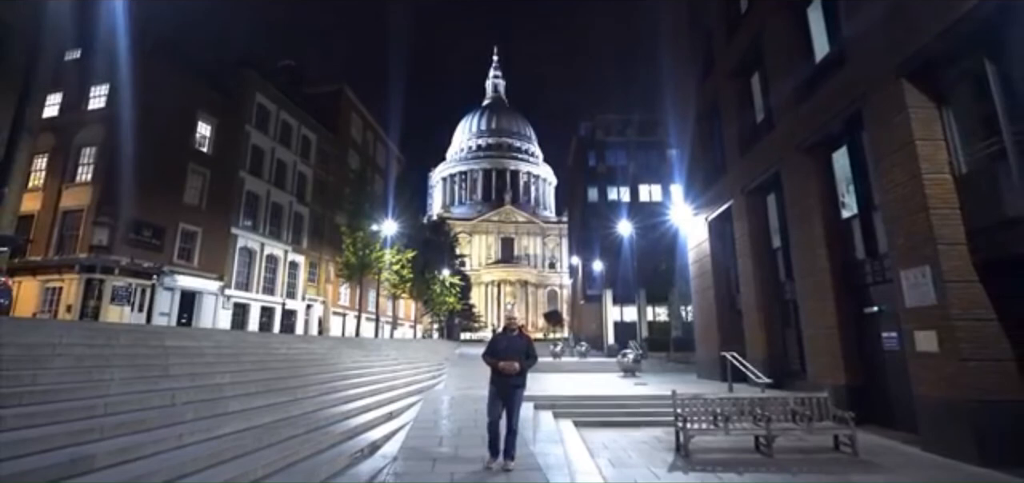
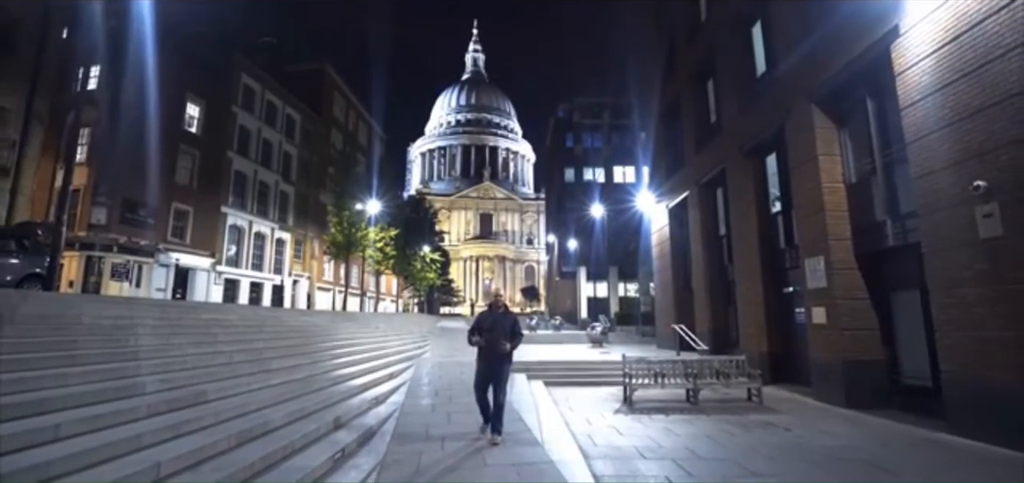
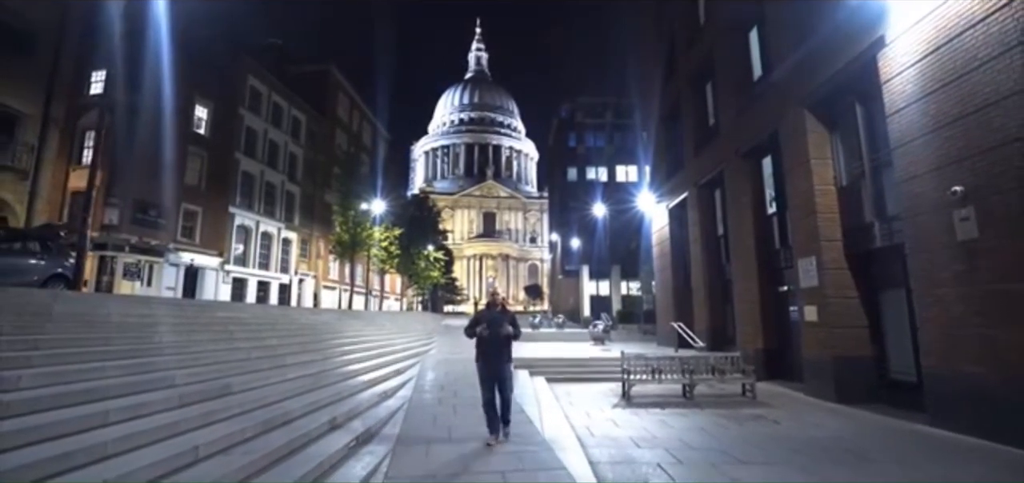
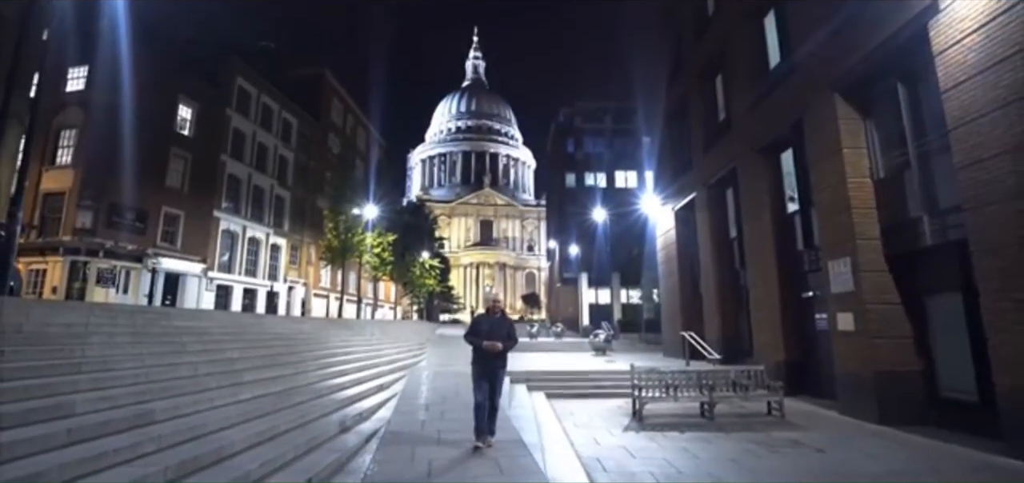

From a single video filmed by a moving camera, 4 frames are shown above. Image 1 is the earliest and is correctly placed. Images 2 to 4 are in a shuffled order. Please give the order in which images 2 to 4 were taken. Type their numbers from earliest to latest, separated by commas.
4, 2, 3
